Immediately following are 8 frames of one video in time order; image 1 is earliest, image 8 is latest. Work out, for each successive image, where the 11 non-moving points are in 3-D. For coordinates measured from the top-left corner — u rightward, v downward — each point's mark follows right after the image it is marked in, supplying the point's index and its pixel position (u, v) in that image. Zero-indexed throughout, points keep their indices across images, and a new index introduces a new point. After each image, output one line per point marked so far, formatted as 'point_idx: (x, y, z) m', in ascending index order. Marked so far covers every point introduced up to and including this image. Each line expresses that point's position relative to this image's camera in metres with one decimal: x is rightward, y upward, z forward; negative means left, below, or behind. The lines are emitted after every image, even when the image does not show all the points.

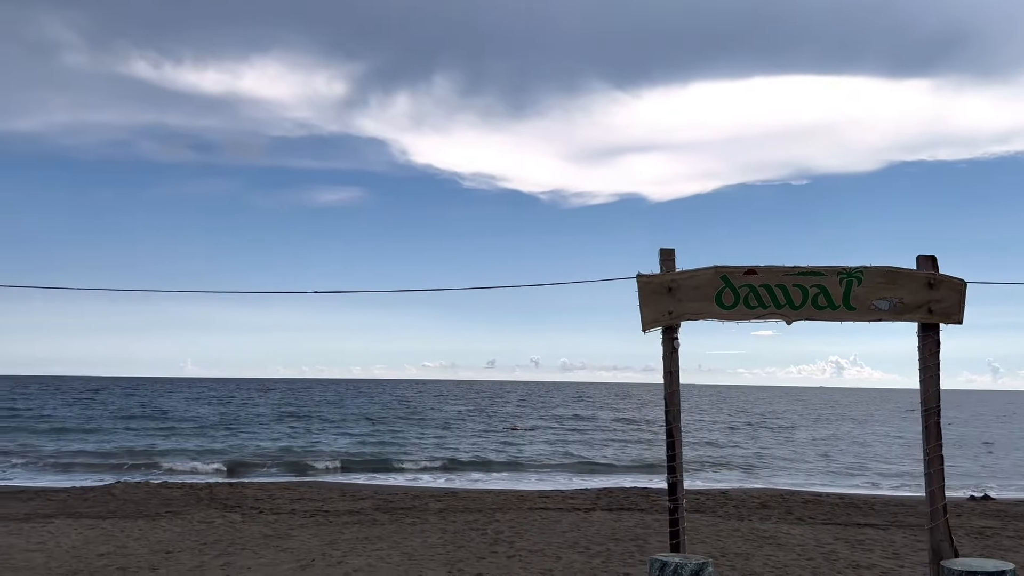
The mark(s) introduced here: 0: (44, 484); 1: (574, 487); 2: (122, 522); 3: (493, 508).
0: (-9.3, -3.9, +16.8) m
1: (+1.1, -3.9, +16.6) m
2: (-5.0, -3.0, +10.9) m
3: (-0.2, -3.2, +12.3) m
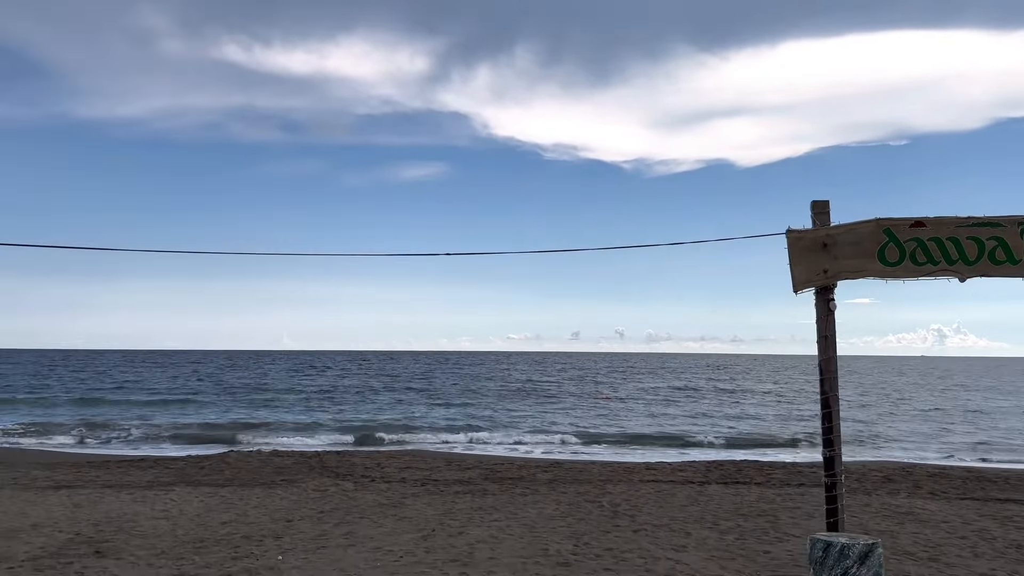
0: (-7.2, -3.4, +17.4) m
1: (+3.1, -3.3, +16.2) m
2: (-3.5, -2.6, +11.1) m
3: (+1.4, -2.8, +12.0) m
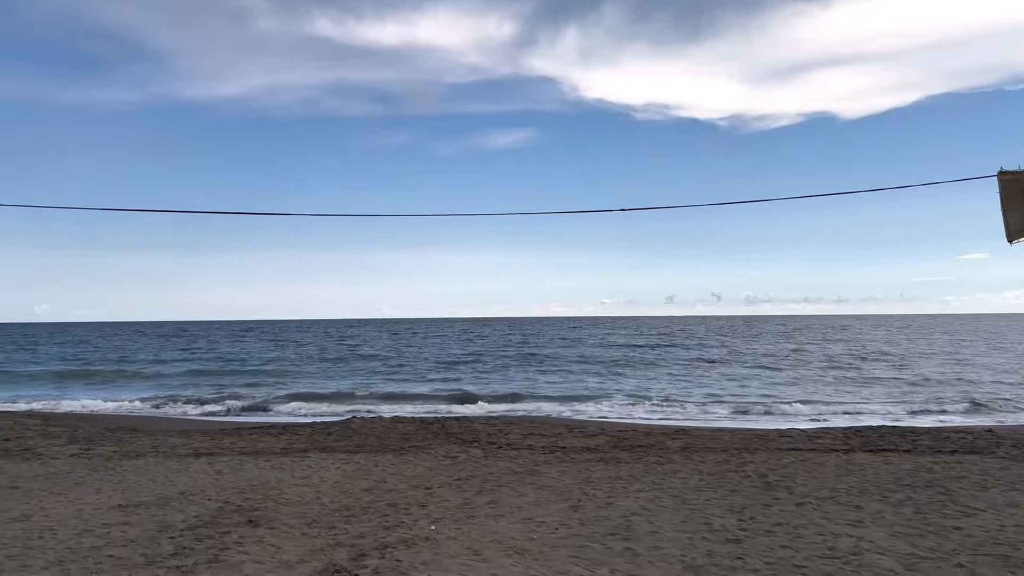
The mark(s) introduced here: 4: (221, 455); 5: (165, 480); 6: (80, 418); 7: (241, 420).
0: (-4.7, -2.8, +17.9) m
1: (+5.3, -2.5, +15.5) m
2: (-1.8, -2.2, +11.2) m
3: (+3.1, -2.2, +11.6) m
4: (-4.0, -2.3, +11.7) m
5: (-3.9, -2.2, +9.5) m
6: (-9.3, -2.8, +18.2) m
7: (-5.7, -2.8, +17.8) m
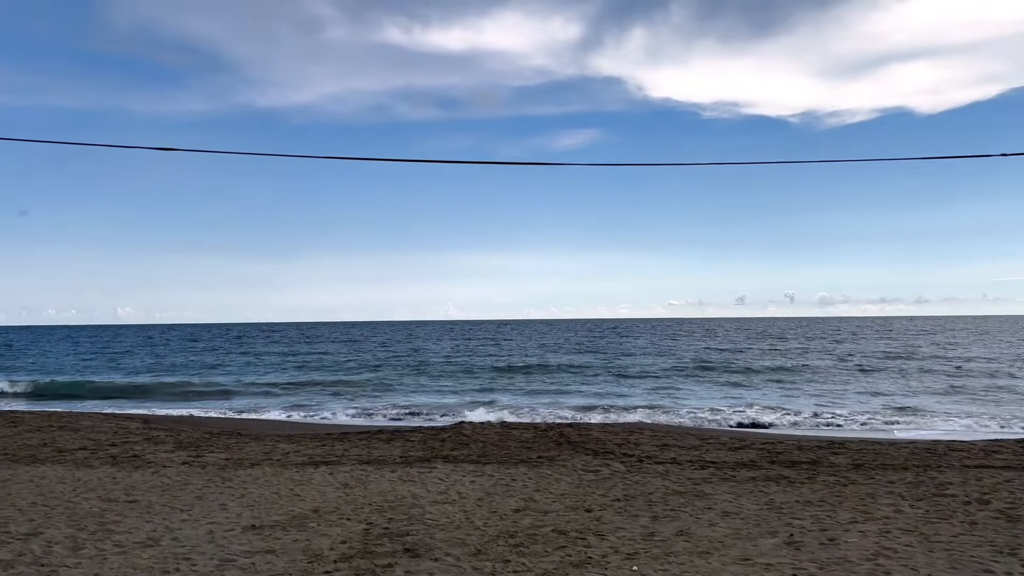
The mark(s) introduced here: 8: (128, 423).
0: (-2.4, -2.8, +17.1) m
1: (+7.4, -2.4, +13.9) m
2: (-0.1, -2.2, +10.2) m
3: (+4.9, -2.1, +10.2) m
4: (-2.2, -2.3, +10.9) m
5: (-2.3, -2.1, +8.7) m
6: (-7.0, -2.8, +17.8) m
7: (-3.4, -2.8, +17.1) m
8: (-7.8, -2.8, +17.3) m
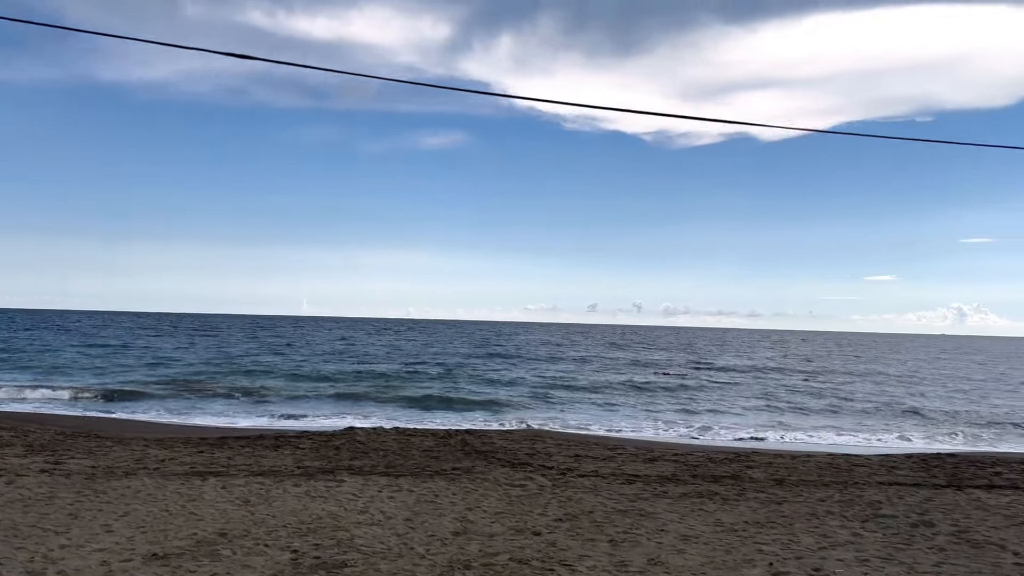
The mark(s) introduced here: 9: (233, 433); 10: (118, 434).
0: (-4.5, -2.6, +15.8) m
1: (+5.7, -2.8, +14.3) m
2: (-1.0, -2.2, +9.4) m
3: (+3.9, -2.3, +10.2) m
4: (-3.2, -2.2, +9.7) m
5: (-2.9, -2.0, +7.6) m
6: (-9.1, -2.4, +15.7) m
7: (-5.4, -2.6, +15.7) m
8: (-9.8, -2.4, +15.1) m
9: (-4.8, -2.5, +14.5) m
10: (-6.4, -2.4, +13.8) m
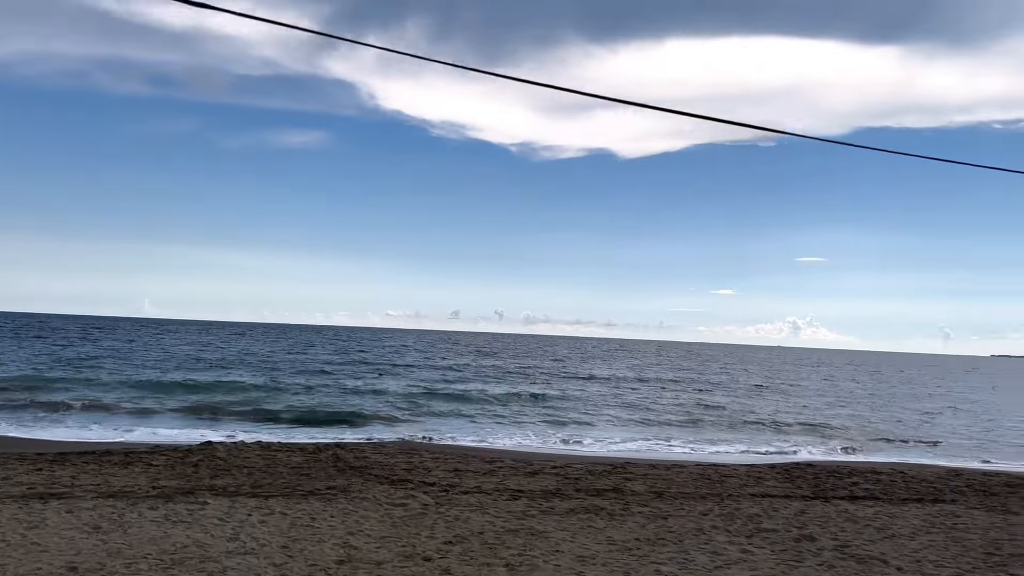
0: (-6.7, -2.6, +14.6) m
1: (+3.6, -3.0, +14.7) m
2: (-2.2, -2.2, +8.8) m
3: (+2.5, -2.5, +10.4) m
4: (-4.5, -2.2, +8.7) m
5: (-3.8, -2.0, +6.7) m
6: (-11.2, -2.3, +13.7) m
7: (-7.6, -2.6, +14.3) m
8: (-11.9, -2.3, +13.0) m
9: (-6.8, -2.5, +13.2) m
10: (-8.3, -2.3, +12.3) m
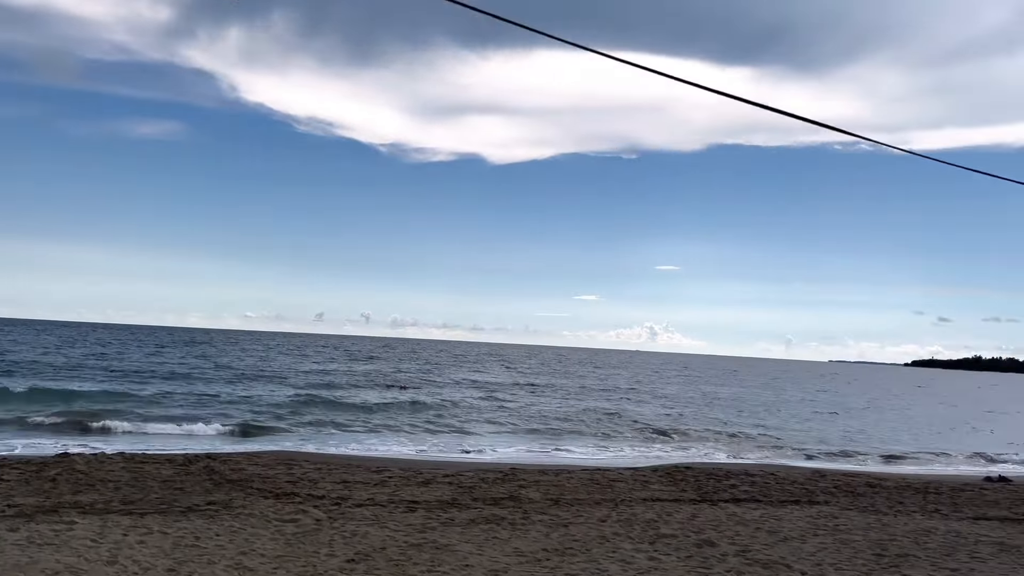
0: (-8.6, -2.6, +13.1) m
1: (+1.6, -3.1, +14.9) m
2: (-3.2, -2.2, +8.1) m
3: (+1.2, -2.6, +10.4) m
4: (-5.4, -2.1, +7.8) m
5: (-4.5, -2.0, +5.8) m
6: (-12.9, -2.2, +11.6) m
7: (-9.4, -2.5, +12.7) m
8: (-13.4, -2.1, +10.8) m
9: (-8.4, -2.4, +11.8) m
10: (-9.8, -2.3, +10.6) m
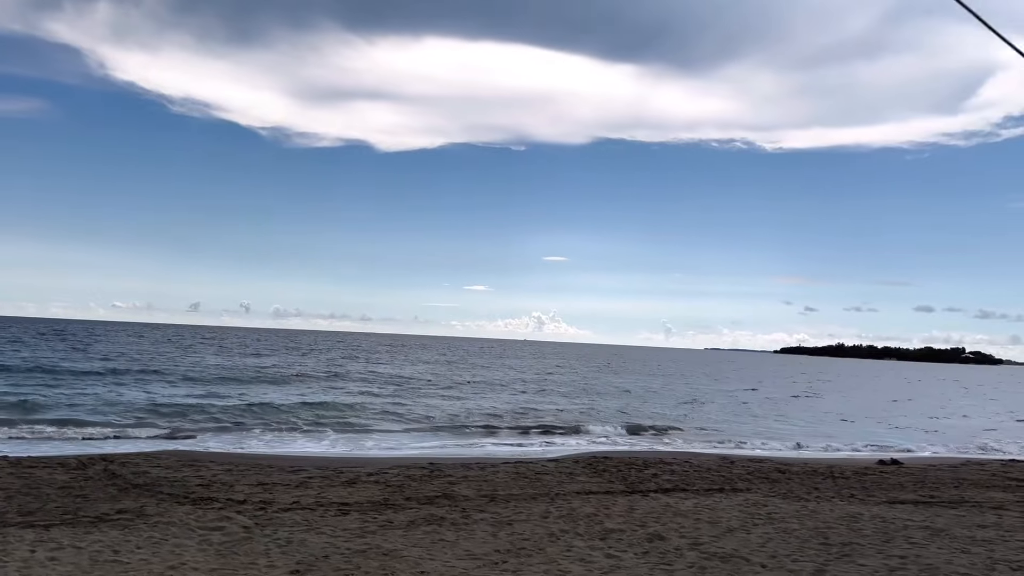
0: (-9.7, -2.4, +11.7) m
1: (+0.2, -3.0, +14.7) m
2: (-3.7, -2.1, +7.4) m
3: (+0.4, -2.5, +10.3) m
4: (-5.8, -2.0, +6.7) m
5: (-4.6, -1.9, +4.9) m
6: (-13.7, -2.1, +9.6) m
7: (-10.5, -2.3, +11.1) m
8: (-14.2, -2.0, +8.7) m
9: (-9.4, -2.3, +10.3) m
10: (-10.5, -2.1, +9.0) m
